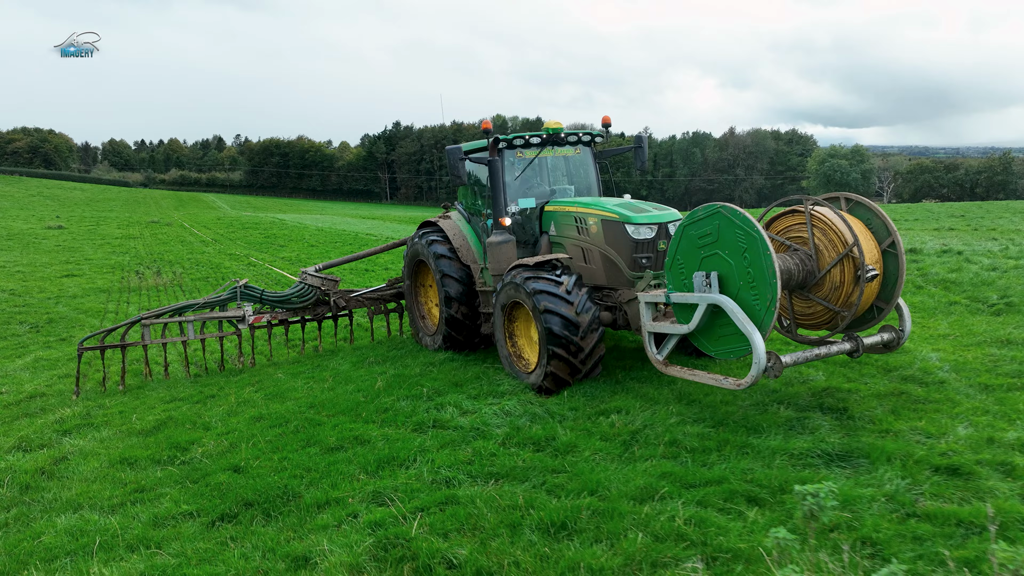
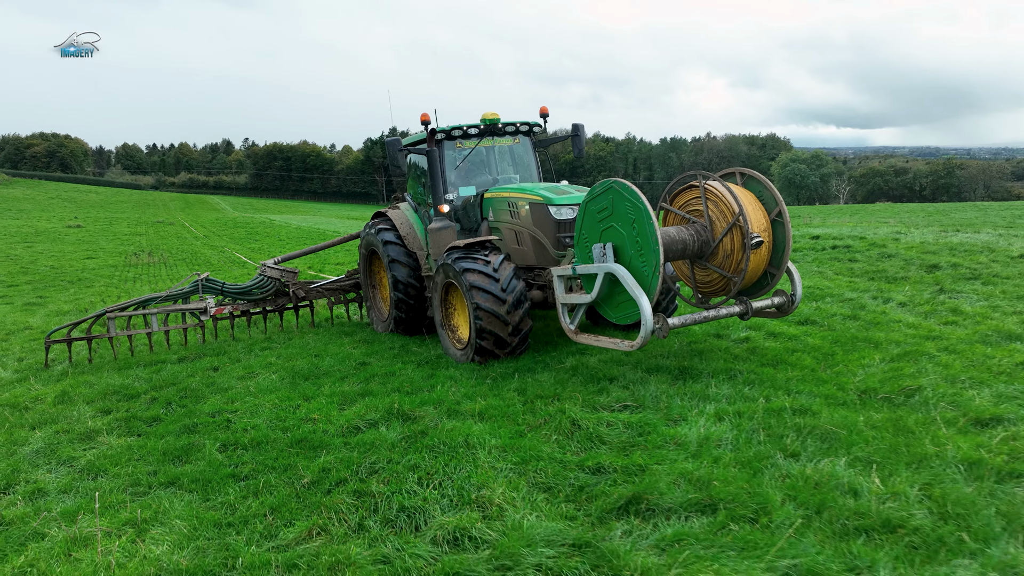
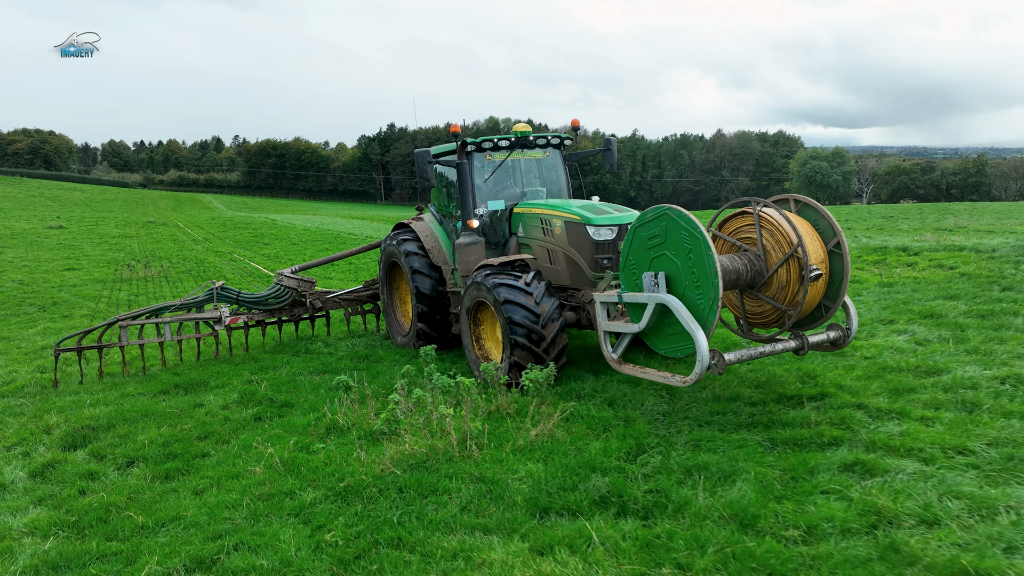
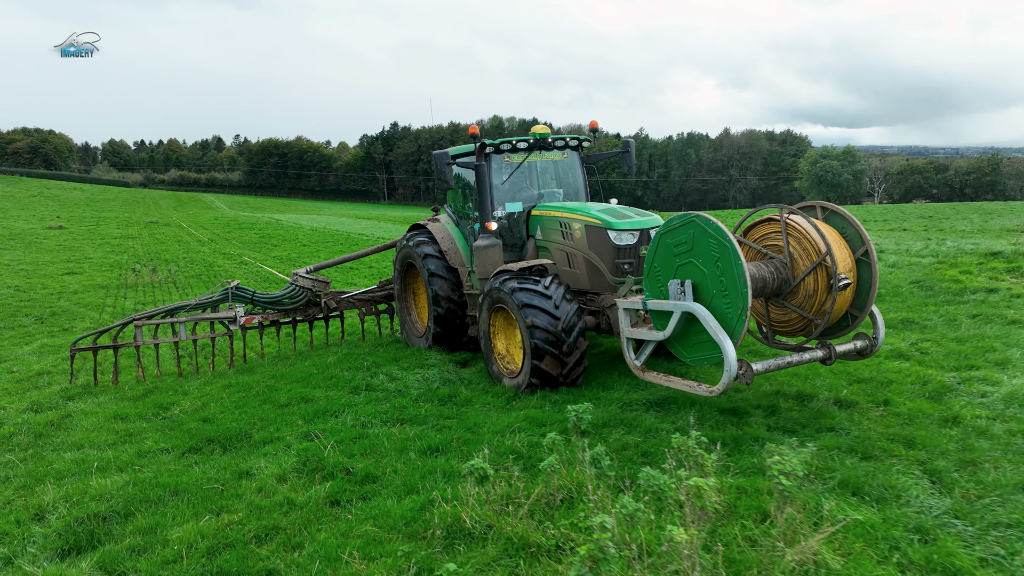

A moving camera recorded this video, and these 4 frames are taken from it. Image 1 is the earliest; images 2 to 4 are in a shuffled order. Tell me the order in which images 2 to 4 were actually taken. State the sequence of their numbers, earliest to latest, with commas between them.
4, 3, 2
